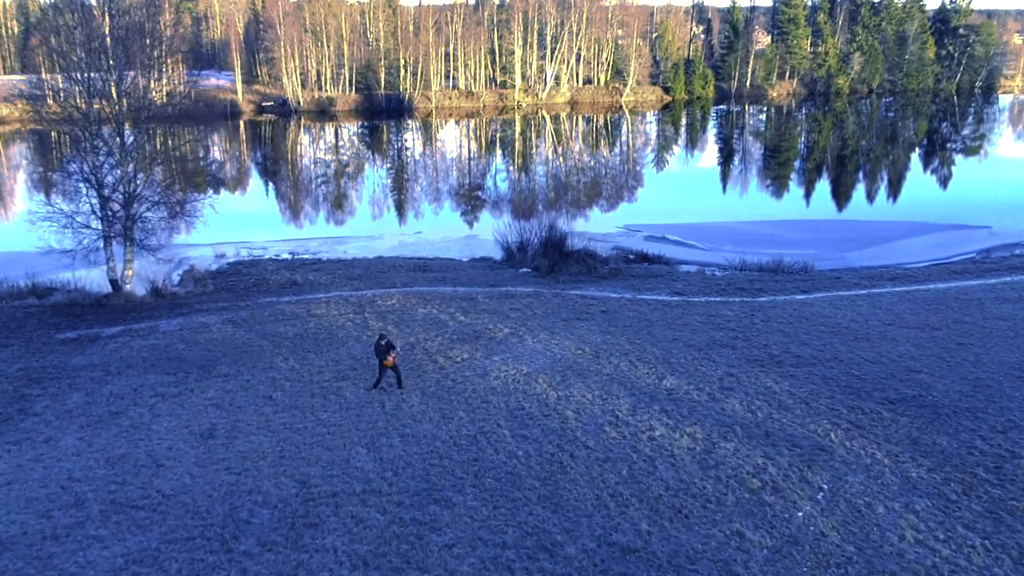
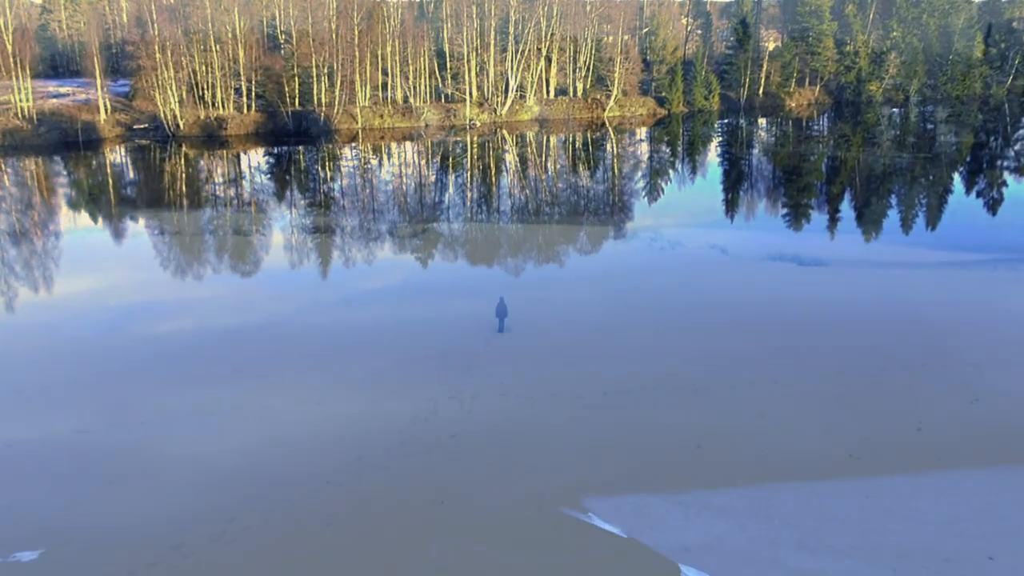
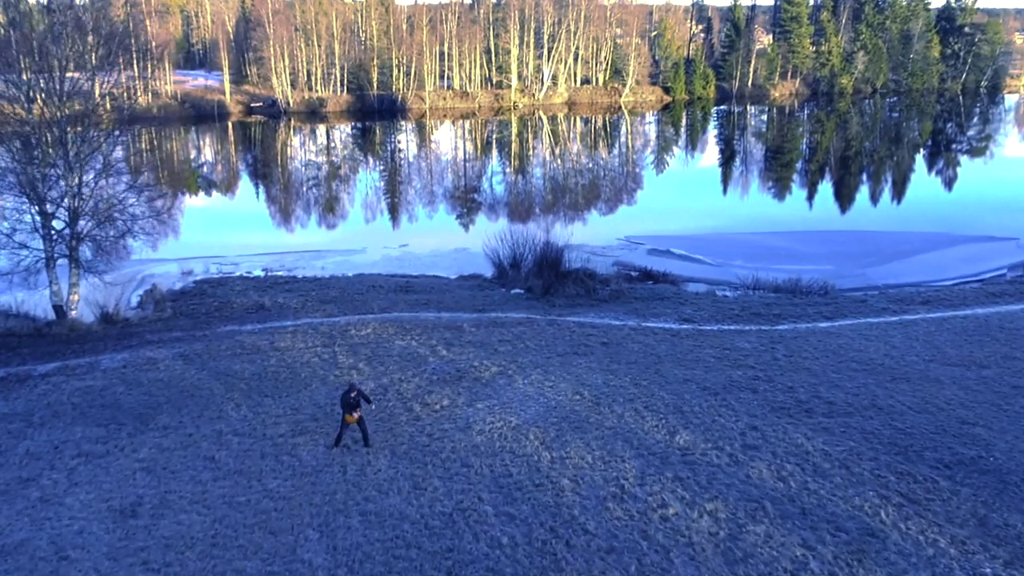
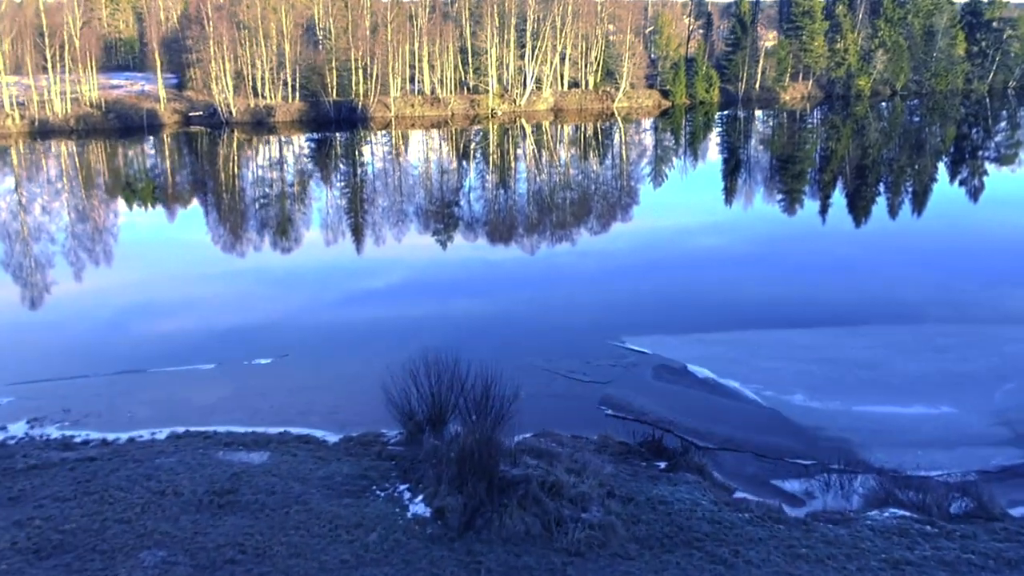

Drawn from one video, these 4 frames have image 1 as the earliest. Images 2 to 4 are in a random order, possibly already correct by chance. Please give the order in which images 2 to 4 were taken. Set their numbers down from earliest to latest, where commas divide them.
3, 4, 2
